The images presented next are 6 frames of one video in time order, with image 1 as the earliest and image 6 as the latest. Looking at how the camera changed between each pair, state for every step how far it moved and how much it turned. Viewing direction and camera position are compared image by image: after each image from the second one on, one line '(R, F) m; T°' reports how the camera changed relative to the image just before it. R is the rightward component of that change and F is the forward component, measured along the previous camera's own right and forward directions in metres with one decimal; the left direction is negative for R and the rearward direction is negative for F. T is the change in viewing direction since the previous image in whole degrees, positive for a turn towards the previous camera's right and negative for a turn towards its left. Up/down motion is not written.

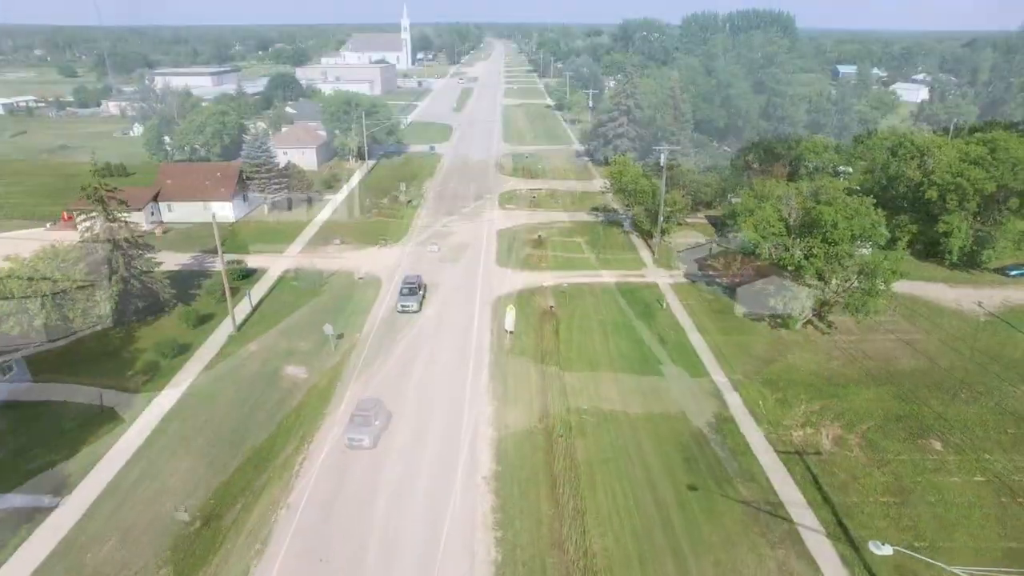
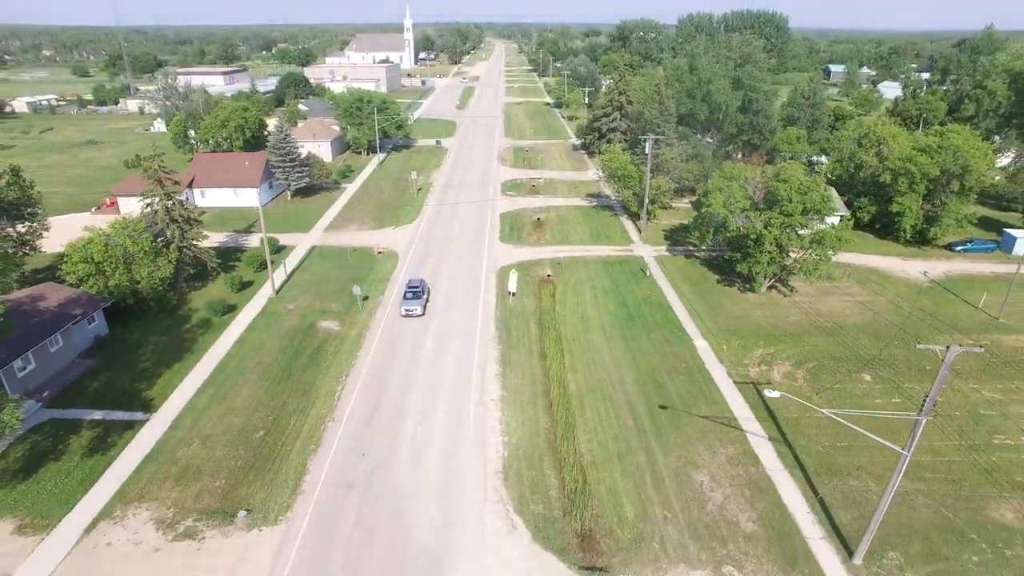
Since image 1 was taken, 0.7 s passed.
(-0.1, -4.0) m; 0°
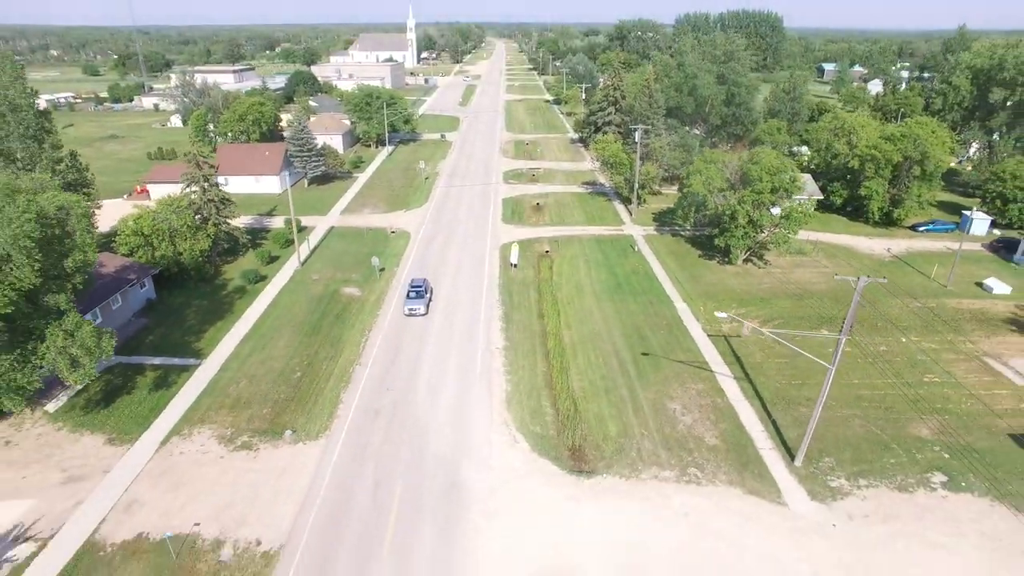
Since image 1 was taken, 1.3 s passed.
(-0.1, -3.4) m; 0°
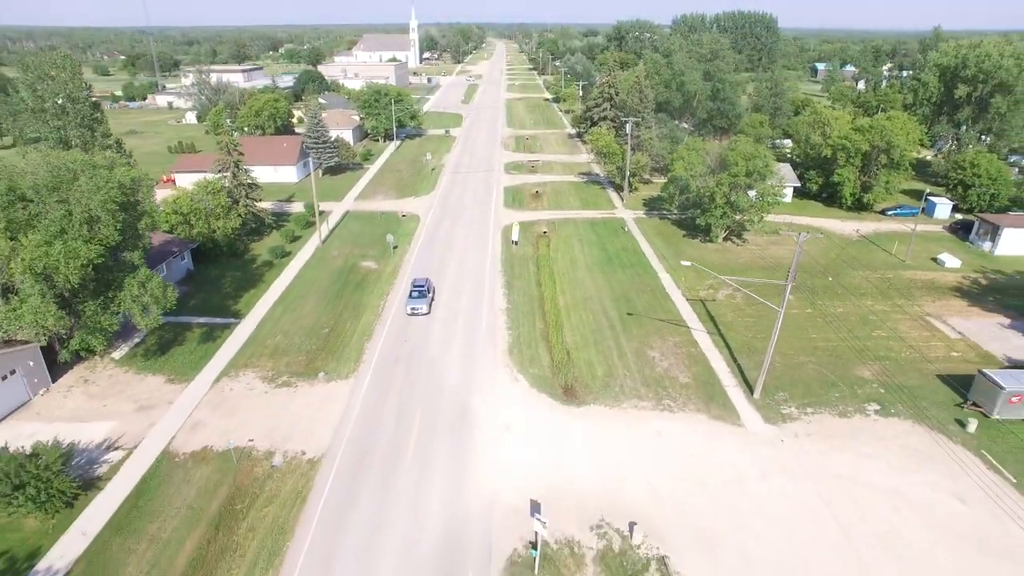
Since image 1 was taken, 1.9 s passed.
(-0.1, -3.4) m; 0°
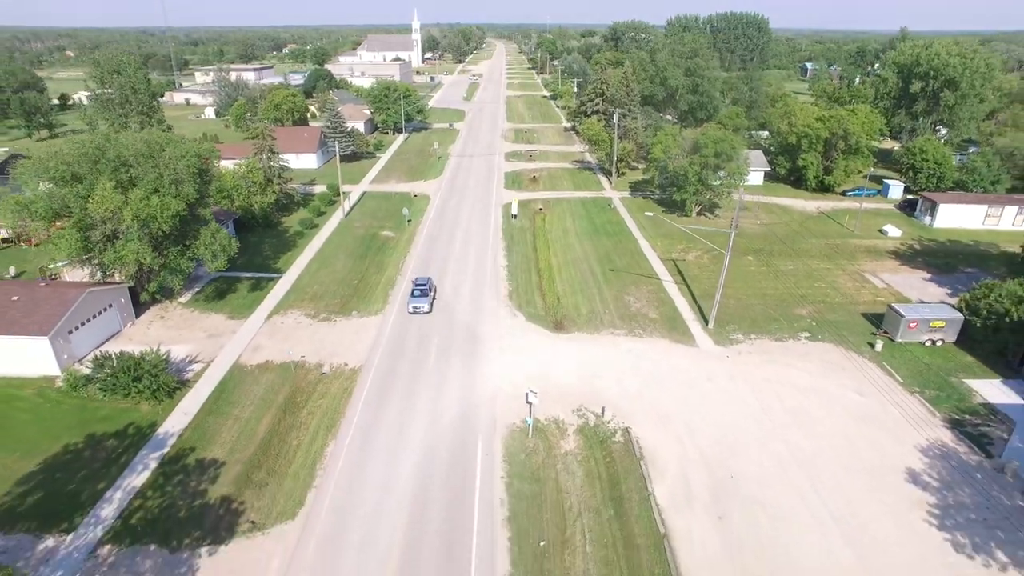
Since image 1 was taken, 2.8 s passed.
(0.0, -5.1) m; 0°
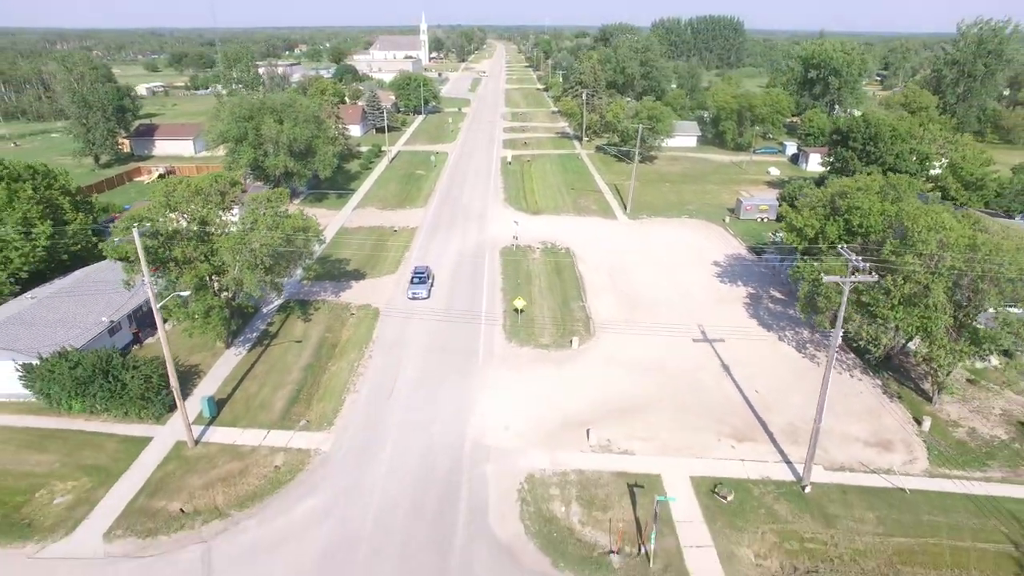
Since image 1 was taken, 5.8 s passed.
(+0.5, -16.8) m; 0°
